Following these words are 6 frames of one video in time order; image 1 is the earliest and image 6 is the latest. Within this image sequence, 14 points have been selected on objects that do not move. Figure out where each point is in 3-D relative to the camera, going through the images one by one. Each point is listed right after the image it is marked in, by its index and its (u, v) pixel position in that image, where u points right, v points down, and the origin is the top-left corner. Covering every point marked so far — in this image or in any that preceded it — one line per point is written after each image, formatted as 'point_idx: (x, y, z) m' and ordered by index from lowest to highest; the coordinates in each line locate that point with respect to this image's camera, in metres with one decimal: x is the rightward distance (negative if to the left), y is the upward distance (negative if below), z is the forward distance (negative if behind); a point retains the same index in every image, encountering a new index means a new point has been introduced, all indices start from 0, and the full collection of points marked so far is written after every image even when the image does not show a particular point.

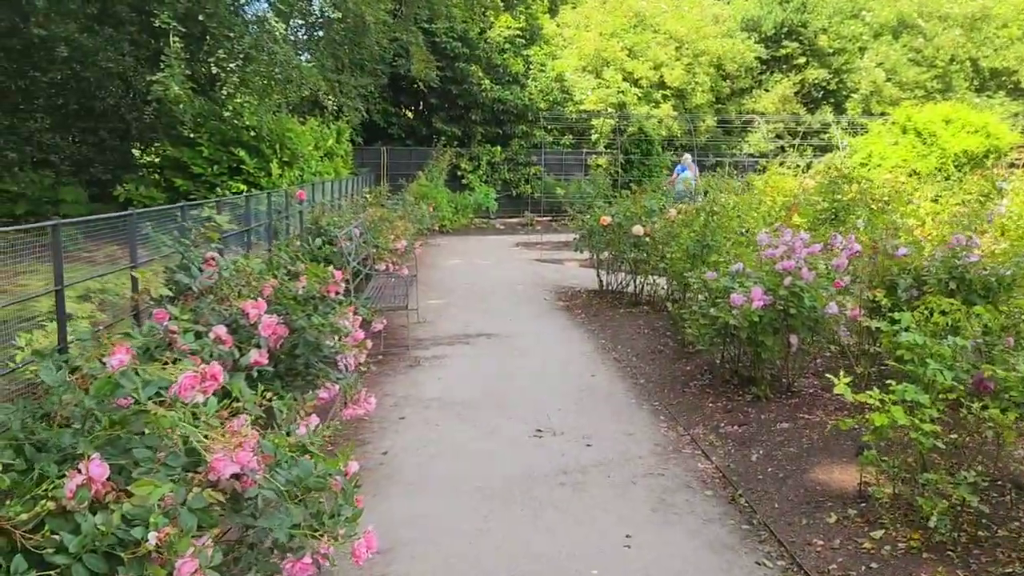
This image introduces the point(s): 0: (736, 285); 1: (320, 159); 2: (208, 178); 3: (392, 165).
0: (+1.1, 0.0, +4.2) m
1: (-3.0, +2.0, +14.3) m
2: (-4.2, +1.5, +12.3) m
3: (-2.5, +2.6, +18.9) m
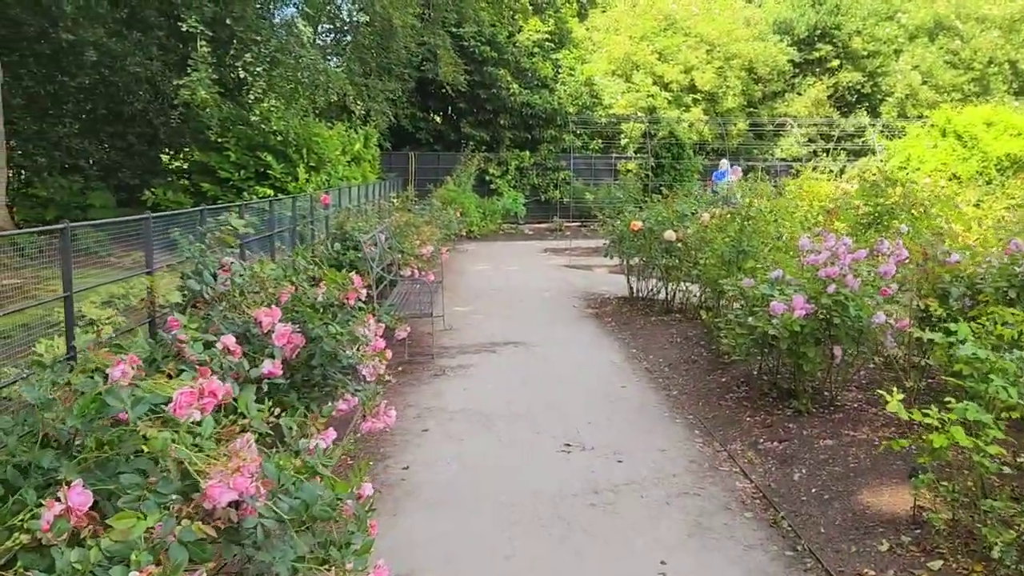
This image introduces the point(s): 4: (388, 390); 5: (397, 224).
0: (+1.2, 0.0, +4.0) m
1: (-2.6, +1.9, +14.2) m
2: (-3.8, +1.4, +12.2) m
3: (-1.9, +2.5, +18.8) m
4: (-0.7, -0.6, +5.1) m
5: (-1.0, +0.6, +8.1) m
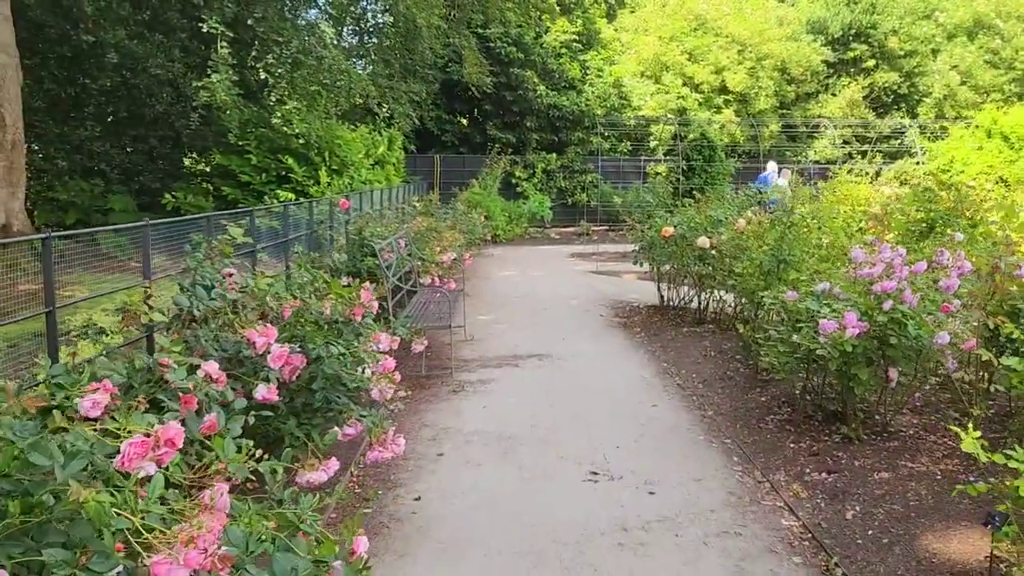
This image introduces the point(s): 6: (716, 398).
0: (+1.3, -0.1, +3.7) m
1: (-2.2, +1.9, +13.9) m
2: (-3.4, +1.4, +12.0) m
3: (-1.4, +2.4, +18.5) m
4: (-0.6, -0.6, +4.8) m
5: (-0.8, +0.5, +7.8) m
6: (+1.1, -0.6, +4.9) m
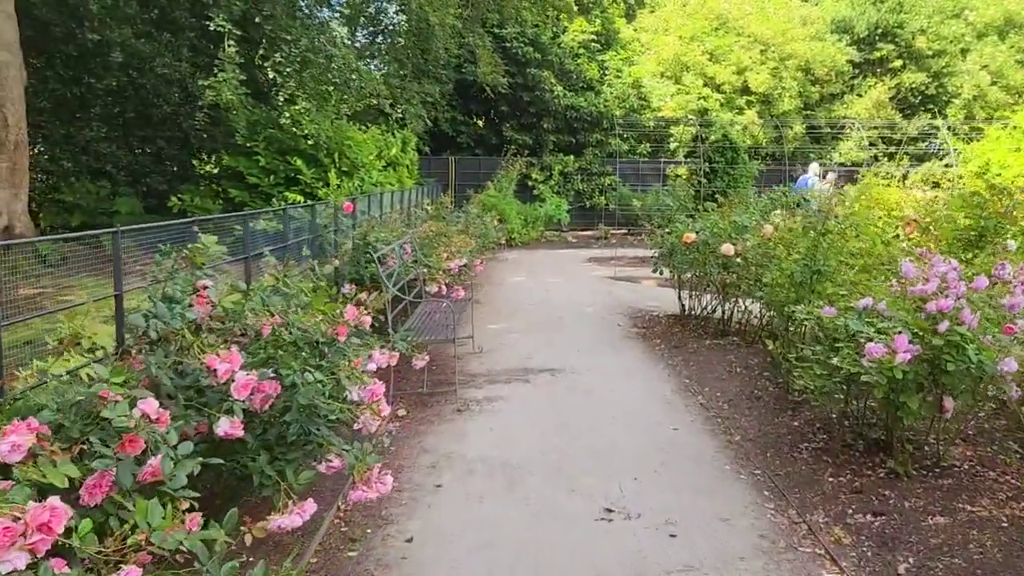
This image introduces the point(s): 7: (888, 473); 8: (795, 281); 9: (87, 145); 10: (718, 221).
0: (+1.3, -0.1, +3.3) m
1: (-1.9, +1.8, +13.6) m
2: (-3.2, +1.3, +11.7) m
3: (-1.0, +2.3, +18.1) m
4: (-0.5, -0.7, +4.4) m
5: (-0.7, +0.4, +7.4) m
6: (+1.1, -0.7, +4.4) m
7: (+1.4, -0.7, +3.4) m
8: (+1.5, 0.0, +4.7) m
9: (-5.7, +1.9, +12.2) m
10: (+1.5, +0.5, +6.7) m
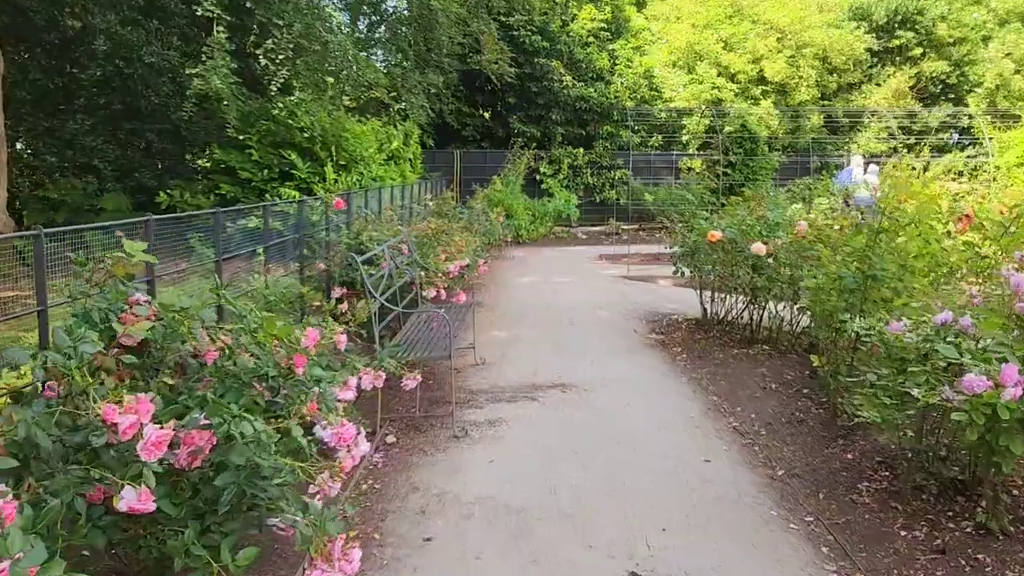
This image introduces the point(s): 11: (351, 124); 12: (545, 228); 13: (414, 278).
0: (+1.3, -0.2, +2.6) m
1: (-1.8, +1.8, +13.0) m
2: (-3.1, +1.3, +11.1) m
3: (-0.9, +2.3, +17.5) m
4: (-0.5, -0.7, +3.8) m
5: (-0.7, +0.4, +6.8) m
6: (+1.2, -0.7, +3.8) m
7: (+1.4, -0.7, +2.8) m
8: (+1.5, 0.0, +4.1) m
9: (-5.7, +1.9, +11.6) m
10: (+1.6, +0.5, +6.1) m
11: (-2.1, +2.1, +11.8) m
12: (+0.6, +1.1, +16.5) m
13: (-0.6, +0.1, +5.5) m
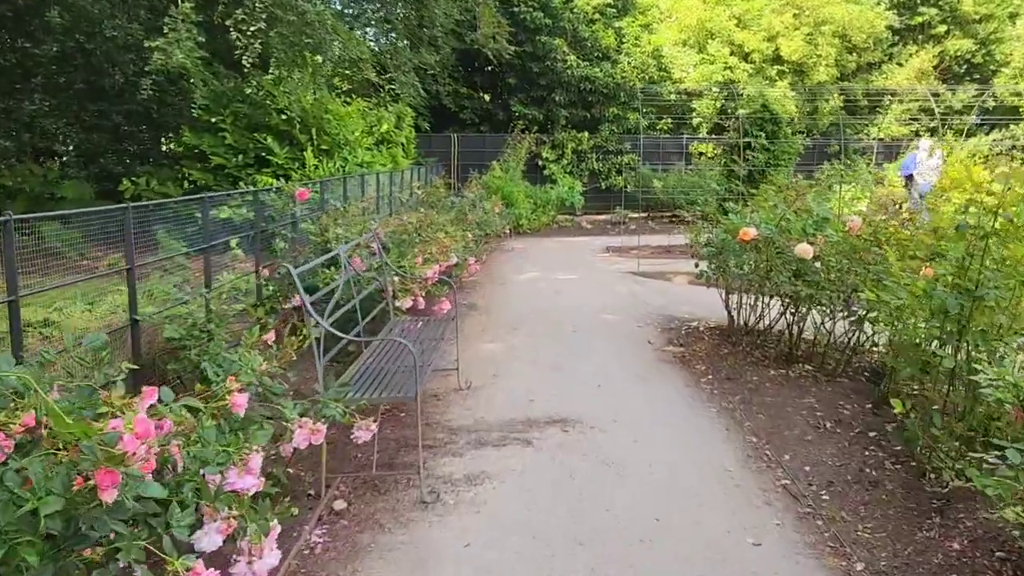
0: (+1.2, -0.3, +1.6) m
1: (-1.9, +1.9, +12.0) m
2: (-3.2, +1.3, +10.1) m
3: (-0.9, +2.4, +16.5) m
4: (-0.6, -0.8, +2.8) m
5: (-0.7, +0.4, +5.8) m
6: (+1.1, -0.8, +2.8) m
7: (+1.4, -0.8, +1.8) m
8: (+1.4, -0.1, +3.1) m
9: (-5.7, +2.0, +10.6) m
10: (+1.5, +0.4, +5.1) m
11: (-2.1, +2.2, +10.8) m
12: (+0.6, +1.2, +15.5) m
13: (-0.7, 0.0, +4.5) m
